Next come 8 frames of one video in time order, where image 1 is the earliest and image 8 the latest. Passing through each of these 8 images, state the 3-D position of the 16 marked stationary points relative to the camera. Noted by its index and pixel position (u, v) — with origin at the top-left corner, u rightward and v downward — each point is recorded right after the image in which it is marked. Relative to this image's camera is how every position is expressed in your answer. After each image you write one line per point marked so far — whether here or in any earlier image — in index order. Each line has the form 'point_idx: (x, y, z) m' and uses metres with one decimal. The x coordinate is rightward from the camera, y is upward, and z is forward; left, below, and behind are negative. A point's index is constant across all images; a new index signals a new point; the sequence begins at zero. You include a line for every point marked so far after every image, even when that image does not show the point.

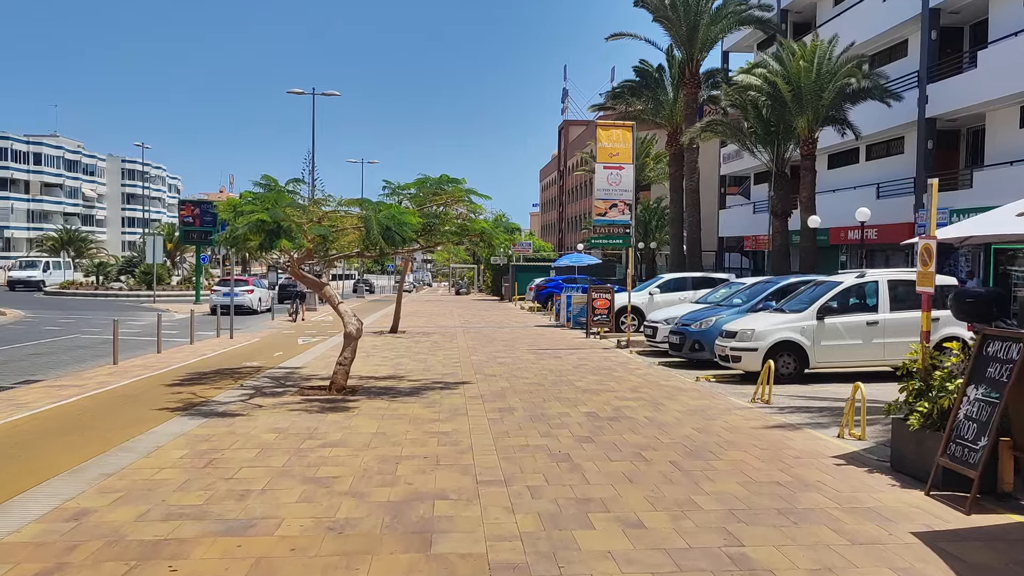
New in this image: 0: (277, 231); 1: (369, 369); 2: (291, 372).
0: (-2.5, +0.6, +9.7) m
1: (-2.3, -1.3, +14.4) m
2: (-3.3, -1.3, +13.8) m
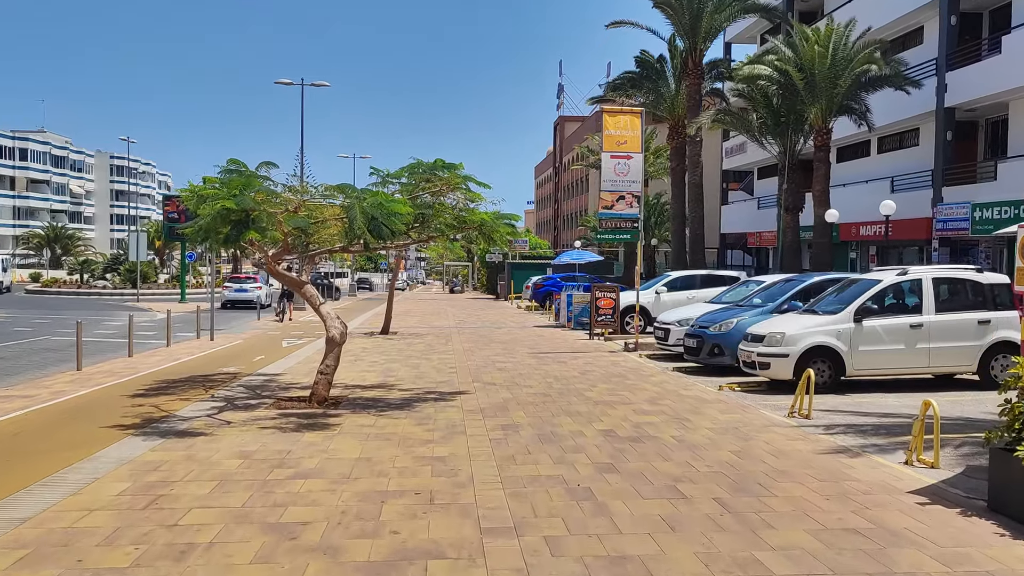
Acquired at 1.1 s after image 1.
0: (-2.5, +0.6, +8.5) m
1: (-2.2, -1.3, +13.1) m
2: (-3.3, -1.3, +12.5) m
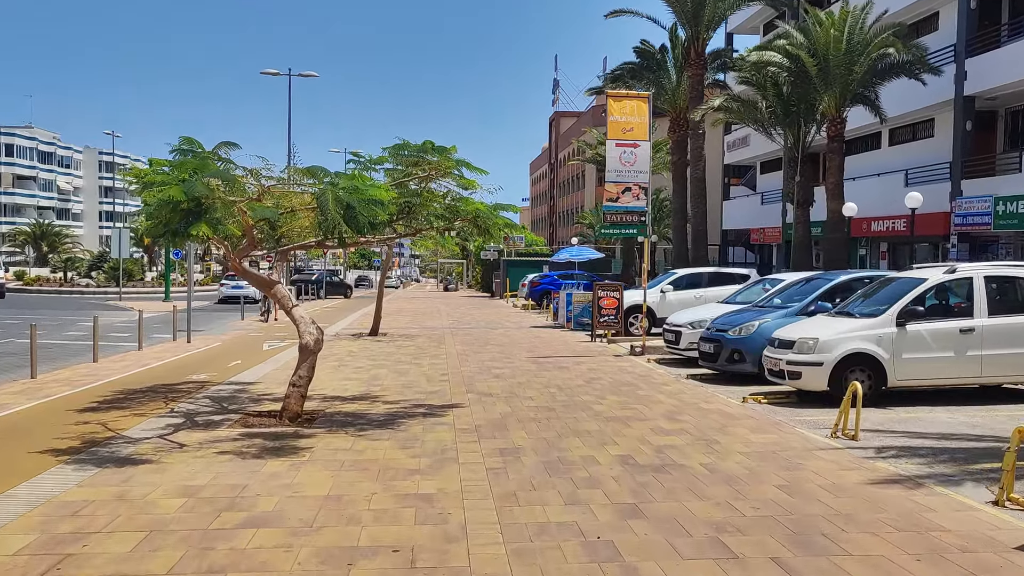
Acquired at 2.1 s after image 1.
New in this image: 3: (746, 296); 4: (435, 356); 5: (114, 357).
0: (-2.5, +0.6, +7.2) m
1: (-2.3, -1.3, +11.8) m
2: (-3.3, -1.3, +11.2) m
3: (+3.9, -0.1, +15.3) m
4: (-1.3, -1.2, +15.8) m
5: (-7.2, -1.2, +16.4) m
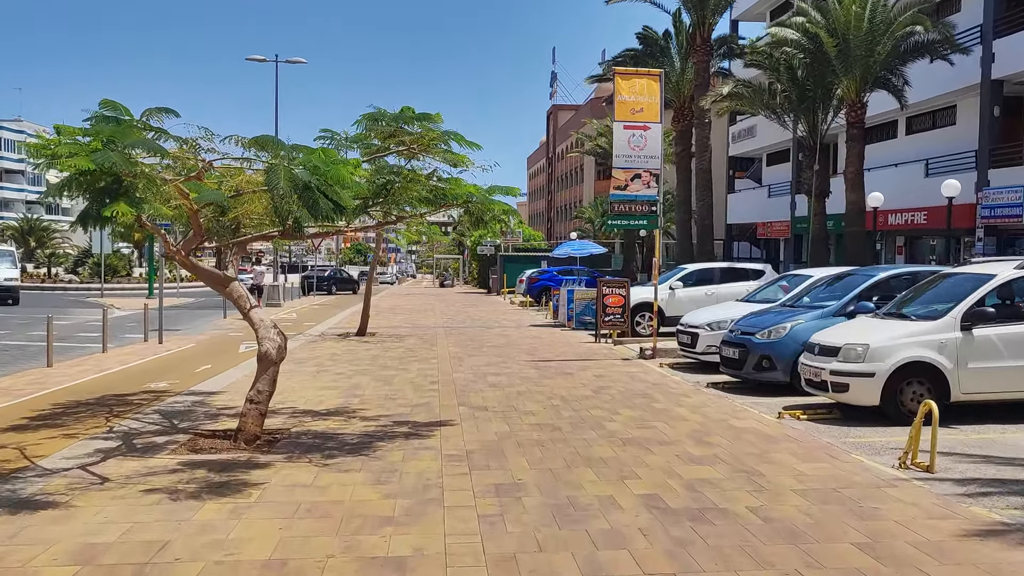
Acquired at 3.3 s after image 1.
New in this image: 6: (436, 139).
0: (-2.5, +0.6, +5.7) m
1: (-2.3, -1.2, +10.4) m
2: (-3.4, -1.2, +9.8) m
3: (+3.9, -0.1, +13.9) m
4: (-1.4, -1.1, +14.4) m
5: (-7.2, -1.2, +15.0) m
6: (-0.6, +1.2, +7.4) m
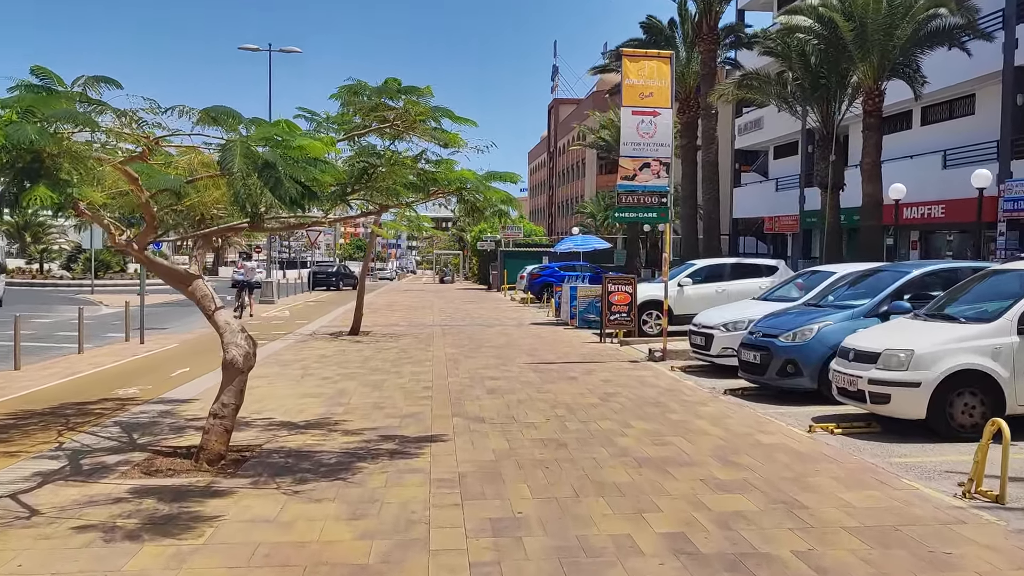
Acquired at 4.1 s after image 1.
0: (-2.5, +0.6, +4.8) m
1: (-2.3, -1.2, +9.5) m
2: (-3.4, -1.2, +8.9) m
3: (+3.9, 0.0, +12.9) m
4: (-1.4, -1.1, +13.5) m
5: (-7.2, -1.1, +14.1) m
6: (-0.6, +1.2, +6.4) m
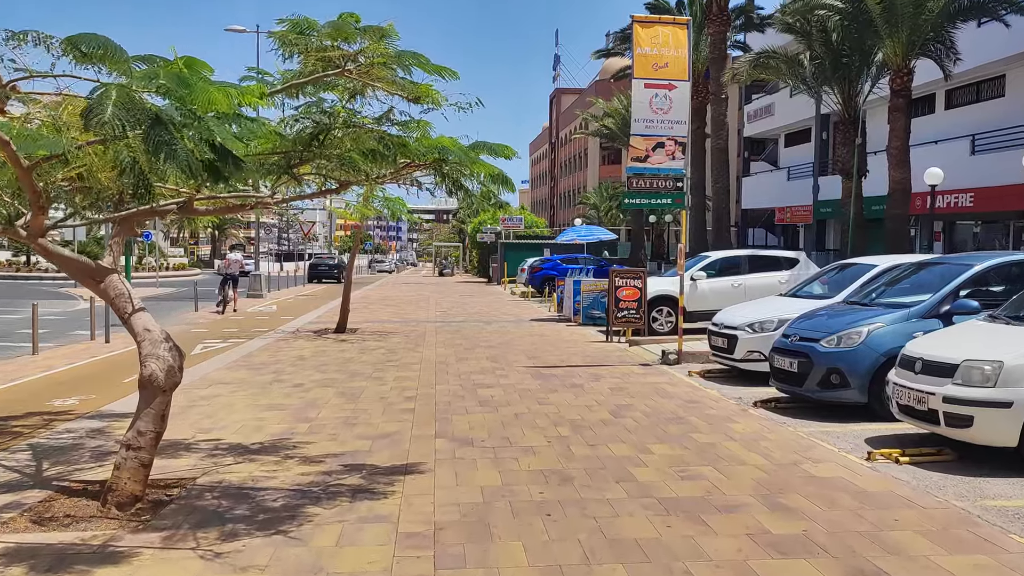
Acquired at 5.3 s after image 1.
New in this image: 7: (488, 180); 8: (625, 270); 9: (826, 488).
0: (-2.5, +0.6, +3.4) m
1: (-2.3, -1.2, +8.1) m
2: (-3.4, -1.2, +7.4) m
3: (+3.8, 0.0, +11.5) m
4: (-1.4, -1.0, +12.1) m
5: (-7.2, -1.1, +12.7) m
6: (-0.7, +1.2, +5.0) m
7: (-0.2, +0.9, +7.0) m
8: (+1.9, +0.3, +14.9) m
9: (+1.9, -1.2, +5.6) m
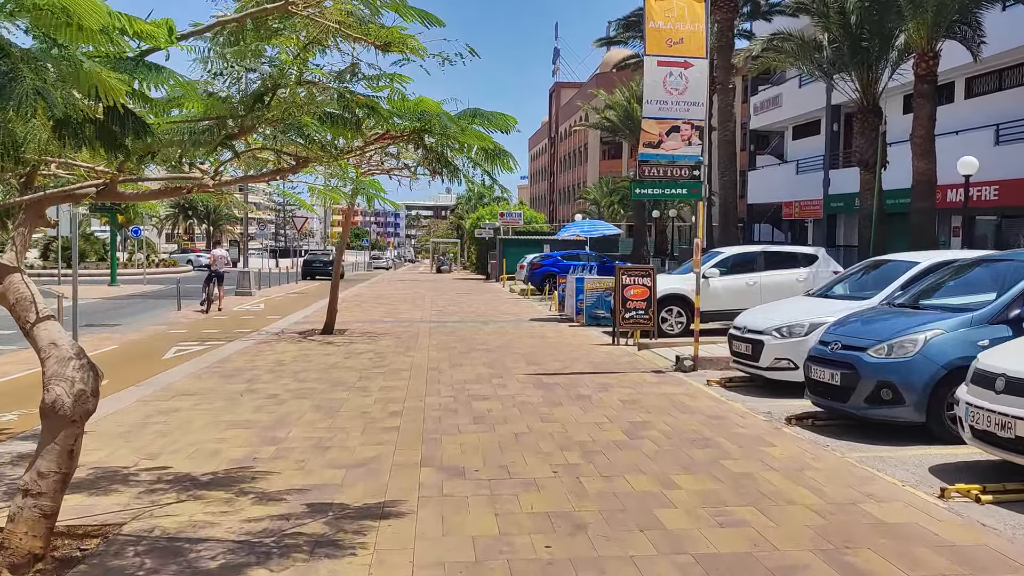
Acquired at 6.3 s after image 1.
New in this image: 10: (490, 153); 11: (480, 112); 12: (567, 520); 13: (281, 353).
0: (-2.5, +0.6, +2.3) m
1: (-2.3, -1.2, +7.0) m
2: (-3.4, -1.2, +6.3) m
3: (+3.8, 0.0, +10.4) m
4: (-1.4, -1.0, +10.9) m
5: (-7.2, -1.0, +11.5) m
6: (-0.7, +1.2, +3.9) m
7: (-0.2, +0.9, +5.9) m
8: (+1.8, +0.3, +13.8) m
9: (+1.9, -1.2, +4.5) m
10: (-0.1, +0.9, +6.0) m
11: (-0.2, +1.1, +6.1) m
12: (+0.3, -1.2, +4.9) m
13: (-3.4, -0.9, +13.3) m
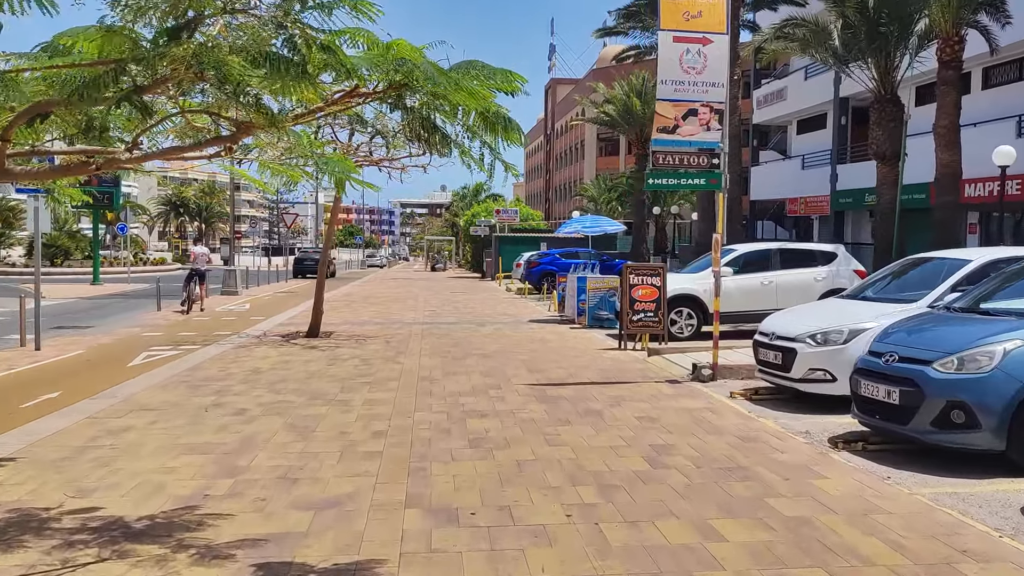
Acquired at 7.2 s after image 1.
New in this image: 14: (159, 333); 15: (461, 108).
0: (-2.5, +0.6, +1.2) m
1: (-2.3, -1.2, +5.9) m
2: (-3.4, -1.2, +5.2) m
3: (+3.8, 0.0, +9.3) m
4: (-1.4, -1.0, +9.9) m
5: (-7.3, -1.1, +10.4) m
6: (-0.6, +1.2, +2.8) m
7: (-0.2, +0.8, +4.8) m
8: (+1.8, +0.3, +12.7) m
9: (+1.9, -1.3, +3.4) m
10: (-0.1, +0.9, +4.9) m
11: (-0.2, +1.1, +5.1) m
12: (+0.3, -1.2, +3.8) m
13: (-3.4, -0.9, +12.2) m
14: (-6.2, -0.8, +16.1) m
15: (-0.2, +0.9, +4.6) m
